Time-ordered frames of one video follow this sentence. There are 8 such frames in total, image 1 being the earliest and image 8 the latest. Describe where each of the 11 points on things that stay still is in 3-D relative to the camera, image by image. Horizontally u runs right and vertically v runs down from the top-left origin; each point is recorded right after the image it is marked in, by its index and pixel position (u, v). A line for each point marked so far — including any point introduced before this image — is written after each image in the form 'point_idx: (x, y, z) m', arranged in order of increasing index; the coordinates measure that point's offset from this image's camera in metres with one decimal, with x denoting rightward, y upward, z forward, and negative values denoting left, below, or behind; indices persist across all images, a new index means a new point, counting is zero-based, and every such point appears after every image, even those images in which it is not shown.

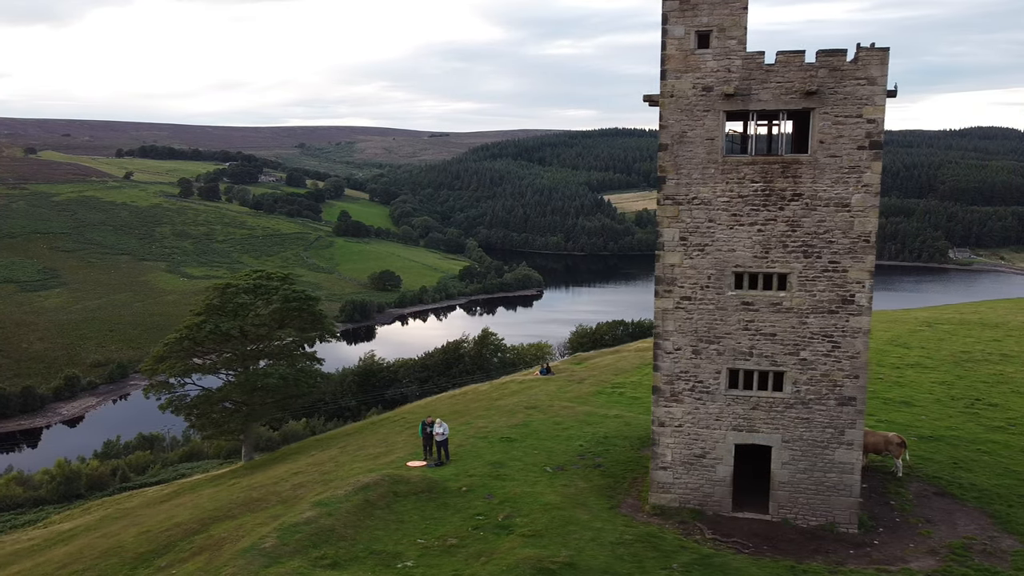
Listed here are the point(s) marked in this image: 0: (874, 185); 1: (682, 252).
0: (+8.9, +2.5, +16.9) m
1: (+4.5, +0.9, +18.1) m
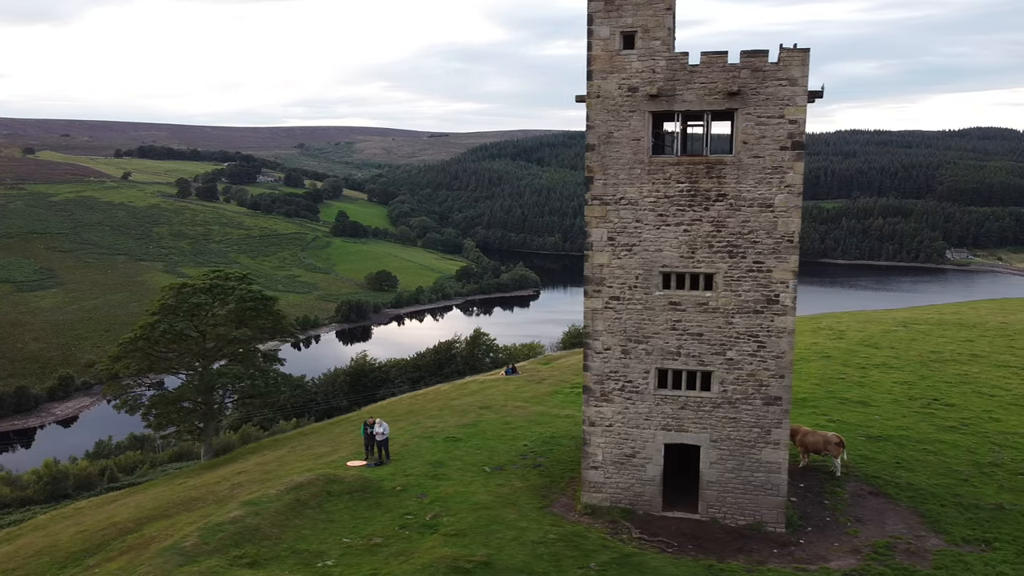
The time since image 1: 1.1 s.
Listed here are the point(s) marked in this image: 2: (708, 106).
0: (+7.0, +2.5, +17.0) m
1: (+2.6, +0.9, +18.1) m
2: (+4.9, +4.5, +17.2) m
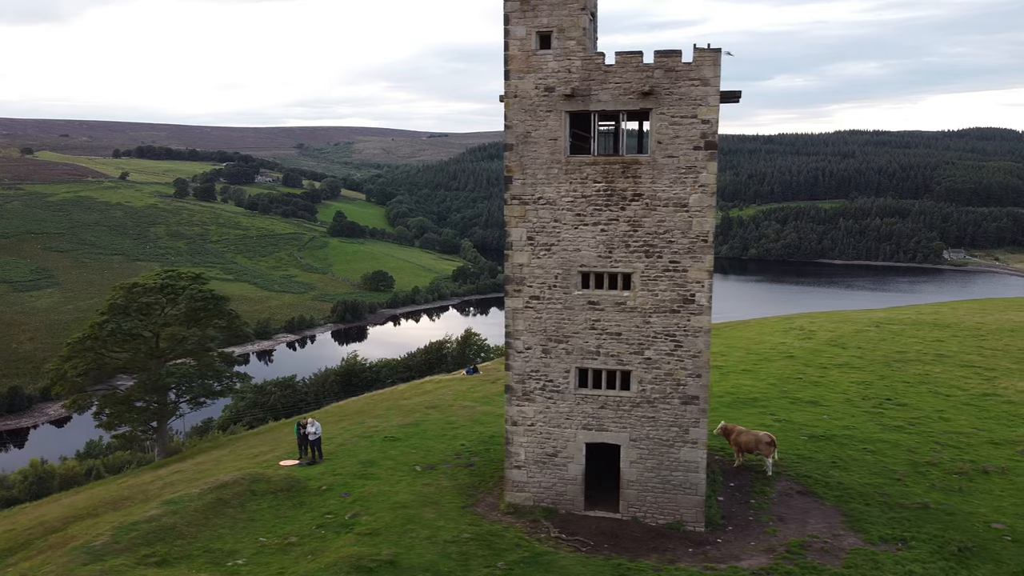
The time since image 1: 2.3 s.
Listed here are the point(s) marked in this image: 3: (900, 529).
0: (+4.9, +2.6, +17.0) m
1: (+0.4, +0.9, +18.2) m
2: (+2.8, +4.6, +17.2) m
3: (+10.4, -6.5, +18.5) m
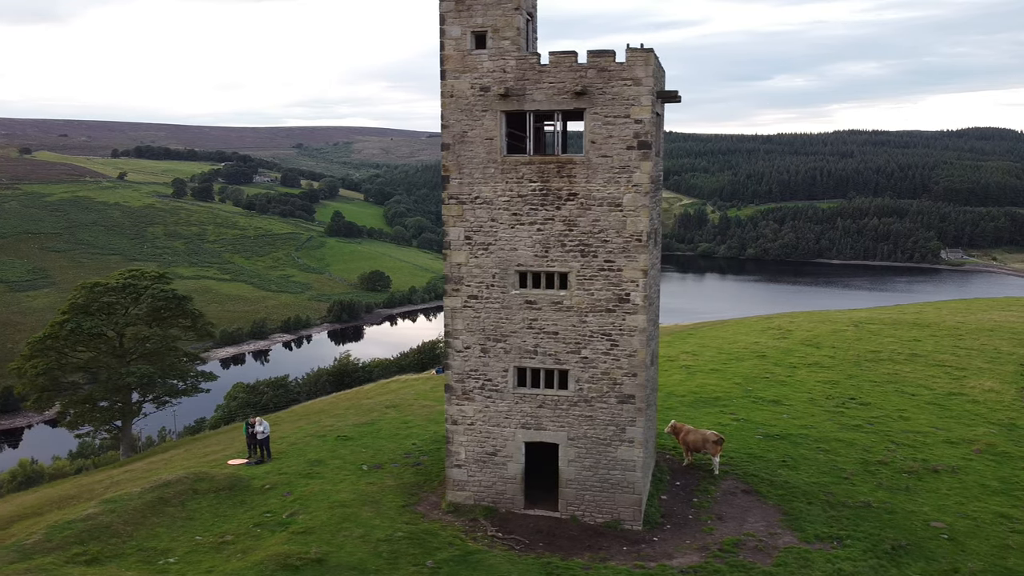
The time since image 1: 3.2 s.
0: (+3.2, +2.6, +17.1) m
1: (-1.2, +1.0, +18.2) m
2: (+1.1, +4.6, +17.2) m
3: (+8.8, -6.4, +18.5) m
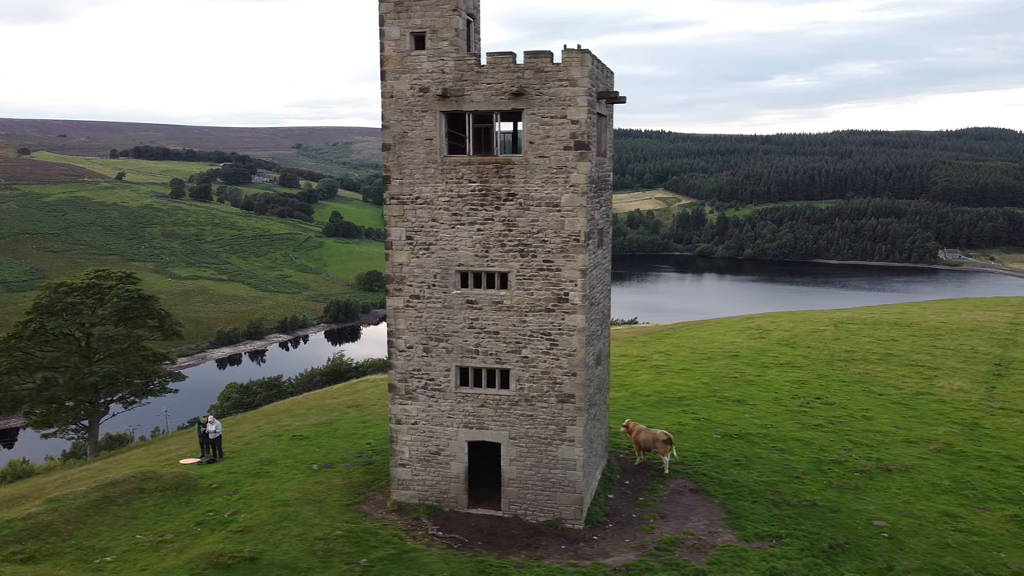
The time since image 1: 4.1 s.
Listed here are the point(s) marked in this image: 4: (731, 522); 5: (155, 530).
0: (+1.7, +2.6, +17.2) m
1: (-2.8, +1.0, +18.3) m
2: (-0.4, +4.6, +17.3) m
3: (+7.2, -6.4, +18.6) m
4: (+6.0, -6.4, +18.8) m
5: (-9.2, -6.3, +17.7) m
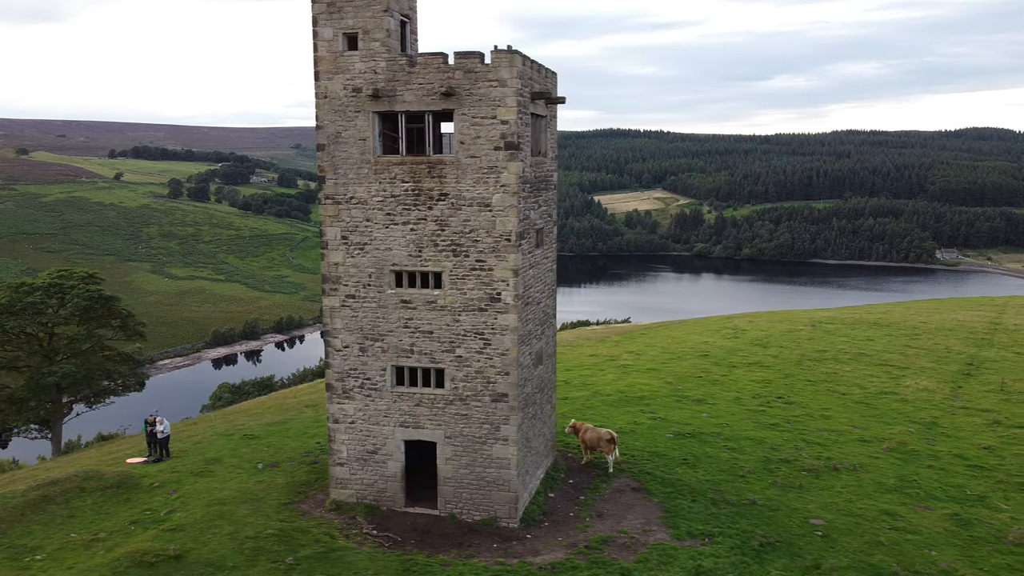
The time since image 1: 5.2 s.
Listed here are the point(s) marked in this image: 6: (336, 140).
0: (-0.1, +2.6, +17.2) m
1: (-4.5, +1.0, +18.4) m
2: (-2.2, +4.6, +17.4) m
3: (+5.5, -6.4, +18.7) m
4: (+4.3, -6.4, +18.9) m
5: (-11.0, -6.2, +17.8) m
6: (-4.6, +3.9, +18.0) m
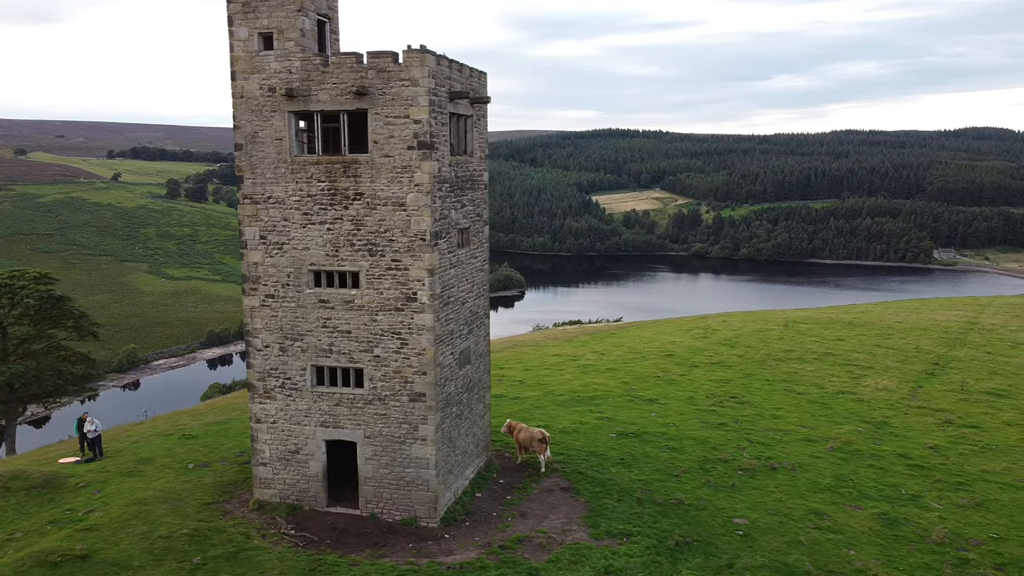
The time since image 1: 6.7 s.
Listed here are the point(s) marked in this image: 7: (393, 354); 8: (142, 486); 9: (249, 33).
0: (-2.2, +2.6, +17.2) m
1: (-6.7, +1.0, +18.4) m
2: (-4.3, +4.6, +17.4) m
3: (+3.3, -6.4, +18.7) m
4: (+2.1, -6.4, +18.8) m
5: (-13.1, -6.2, +17.8) m
6: (-6.8, +3.9, +18.0) m
7: (-3.1, -1.7, +18.0) m
8: (-10.6, -5.7, +19.8) m
9: (-6.7, +6.5, +17.7) m
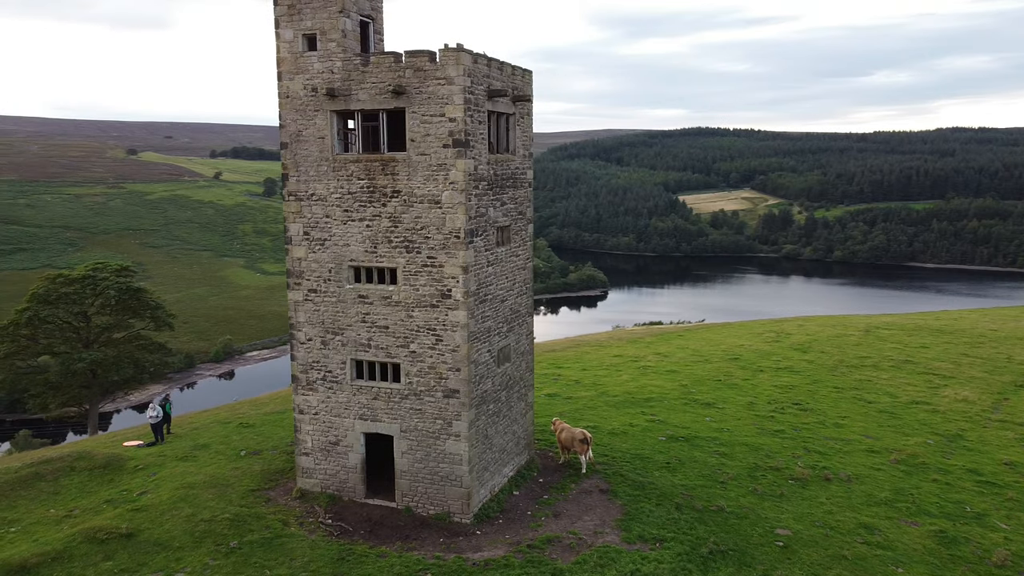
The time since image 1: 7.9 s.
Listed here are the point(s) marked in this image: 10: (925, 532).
0: (-1.4, +2.7, +17.3) m
1: (-5.7, +1.1, +18.9) m
2: (-3.4, +4.7, +17.7) m
3: (+4.2, -6.4, +18.1) m
4: (+3.0, -6.4, +18.4) m
5: (-12.2, -6.0, +19.1) m
6: (-5.8, +4.0, +18.6) m
7: (-2.2, -1.6, +18.2) m
8: (-9.5, -5.5, +20.9) m
9: (-5.7, +6.7, +18.2) m
10: (+11.6, -6.8, +19.0) m
